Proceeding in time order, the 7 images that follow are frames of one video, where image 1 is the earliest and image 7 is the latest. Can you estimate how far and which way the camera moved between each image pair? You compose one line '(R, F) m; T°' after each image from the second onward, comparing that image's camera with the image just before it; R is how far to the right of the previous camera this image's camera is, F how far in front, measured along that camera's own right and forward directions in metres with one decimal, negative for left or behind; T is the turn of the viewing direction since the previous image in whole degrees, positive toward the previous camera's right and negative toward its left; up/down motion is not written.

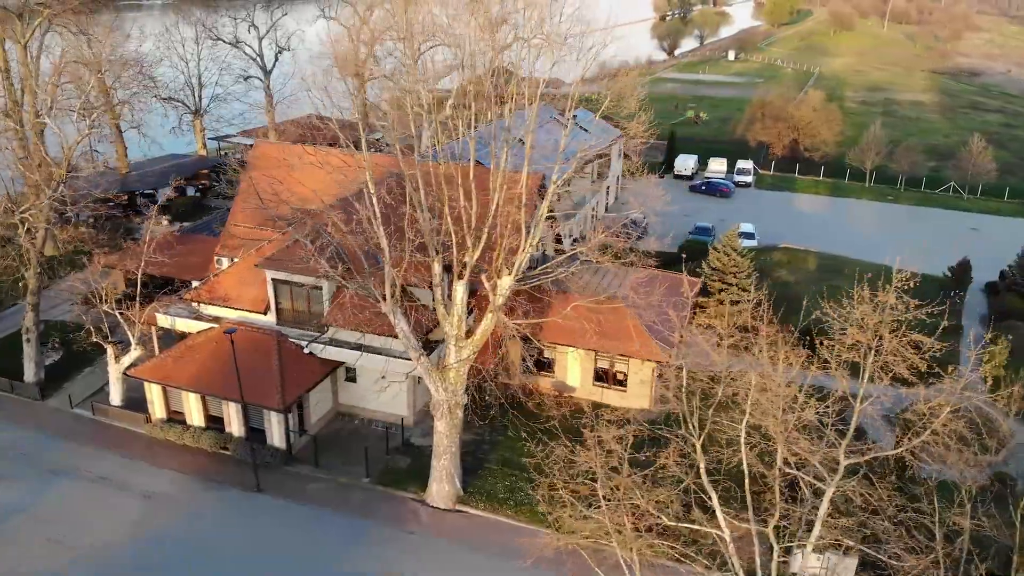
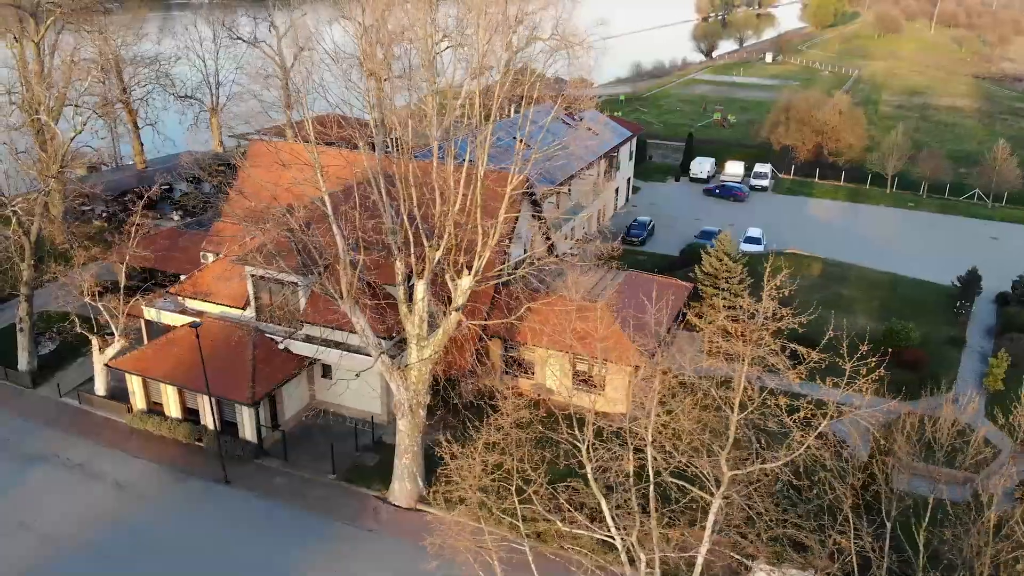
(+1.8, +0.1) m; -2°
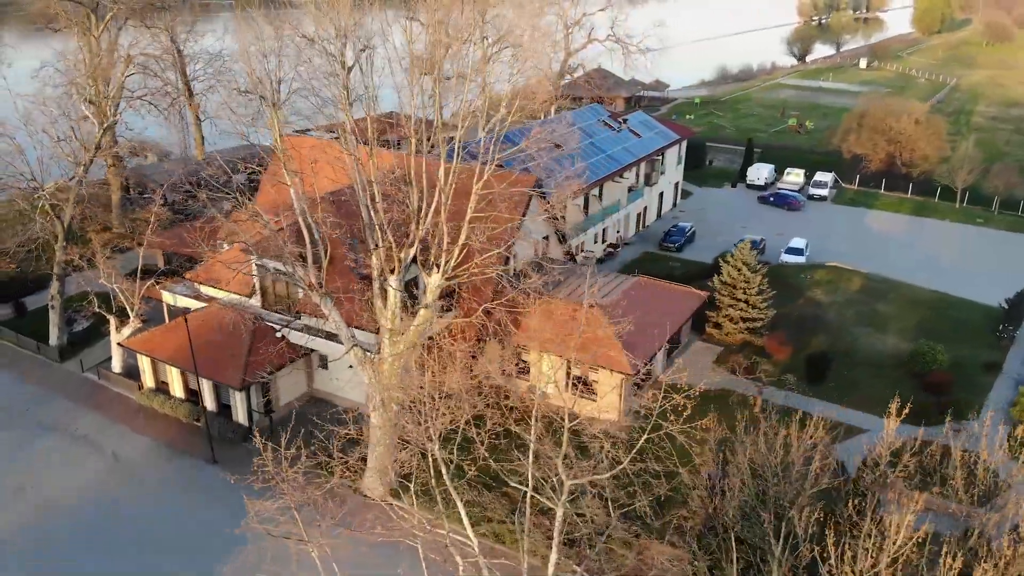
(+2.7, +0.2) m; -6°
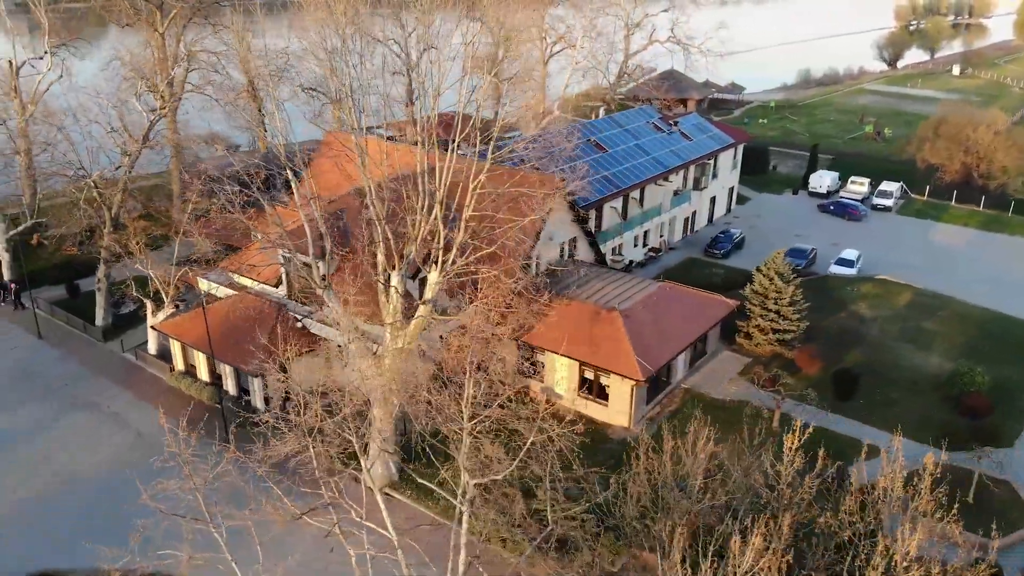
(+1.8, +0.1) m; -5°
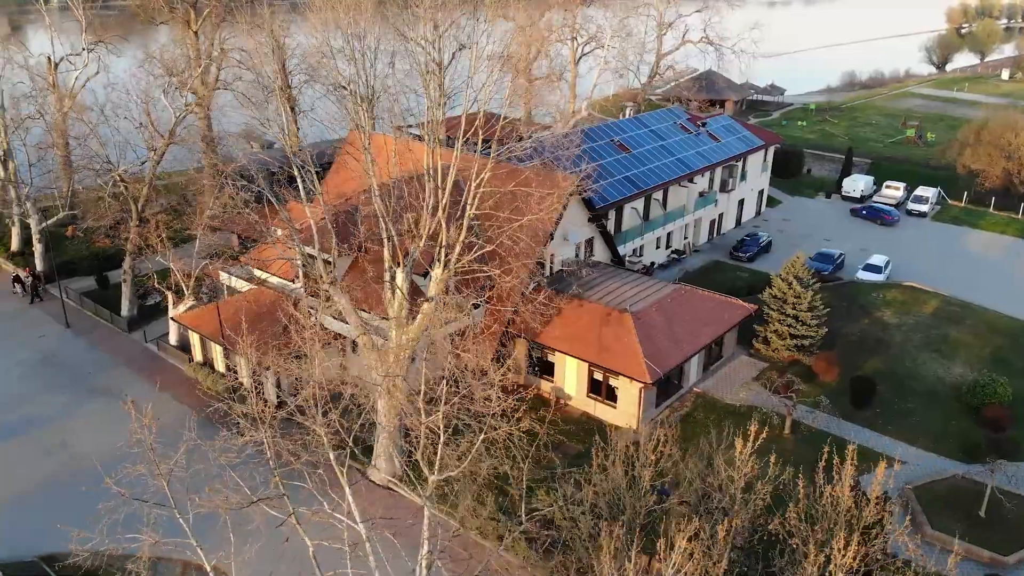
(+0.8, 0.0) m; -3°
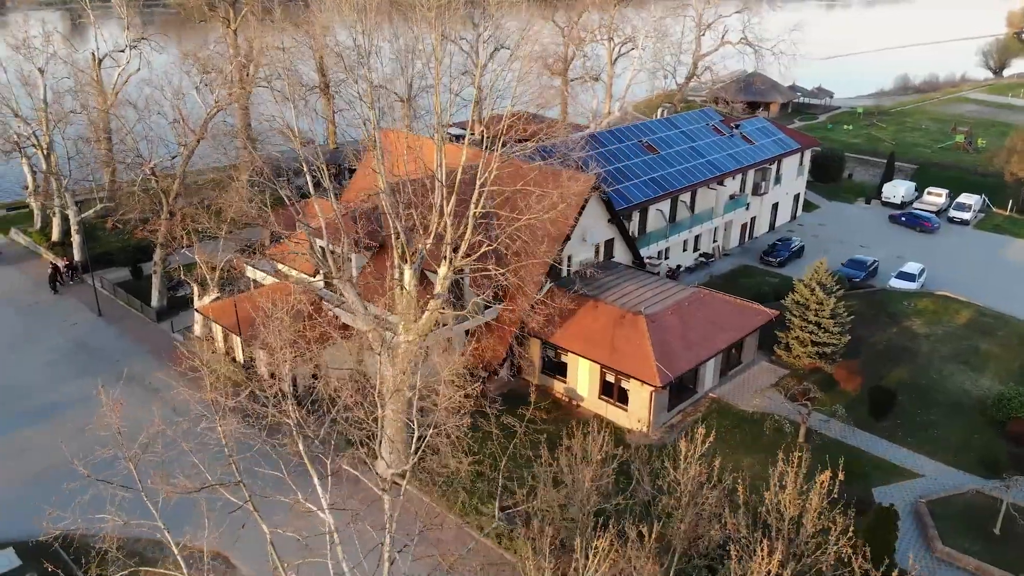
(+0.9, 0.0) m; -3°
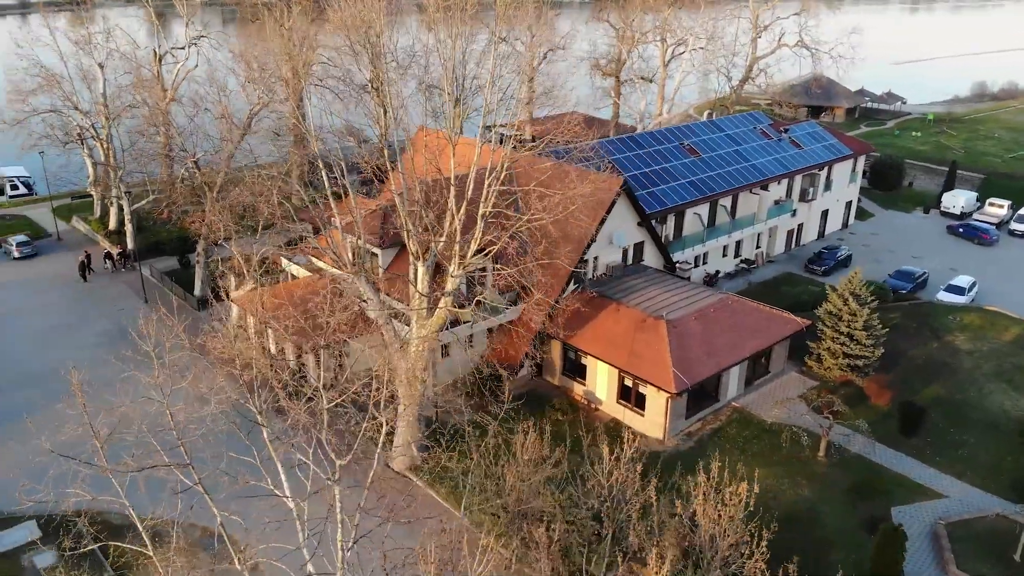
(+1.2, -0.1) m; -4°
